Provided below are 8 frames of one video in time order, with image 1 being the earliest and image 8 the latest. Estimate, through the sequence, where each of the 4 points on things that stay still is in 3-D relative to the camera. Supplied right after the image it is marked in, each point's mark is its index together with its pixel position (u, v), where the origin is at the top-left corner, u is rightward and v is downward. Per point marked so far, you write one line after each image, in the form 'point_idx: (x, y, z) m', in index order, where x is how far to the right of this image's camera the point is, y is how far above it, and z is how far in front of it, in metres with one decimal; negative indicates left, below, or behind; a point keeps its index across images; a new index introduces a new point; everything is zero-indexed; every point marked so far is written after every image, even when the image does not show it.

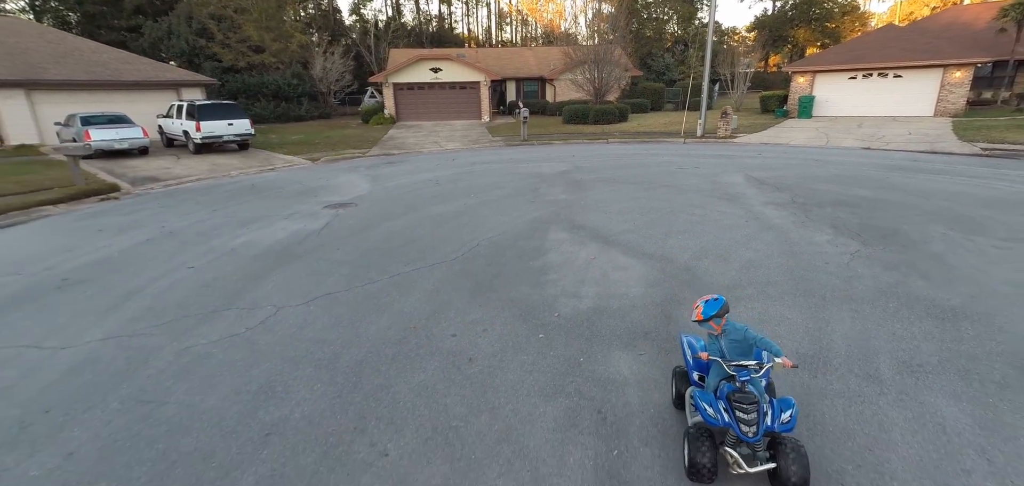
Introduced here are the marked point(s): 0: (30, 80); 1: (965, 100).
0: (-15.9, +5.4, +14.5) m
1: (+17.9, +5.7, +17.4) m
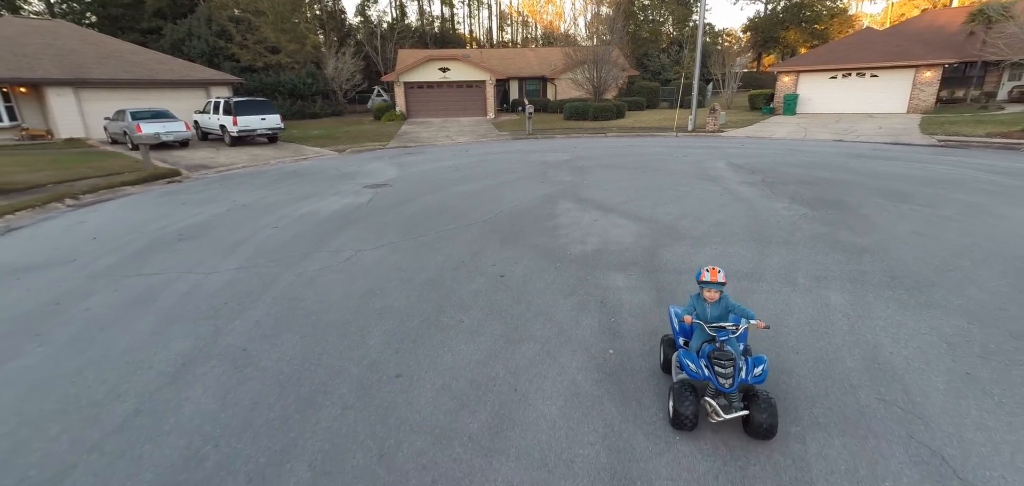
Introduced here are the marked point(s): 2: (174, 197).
0: (-15.6, +5.9, +15.9) m
1: (+18.2, +6.3, +19.0) m
2: (-7.1, +1.0, +9.2) m
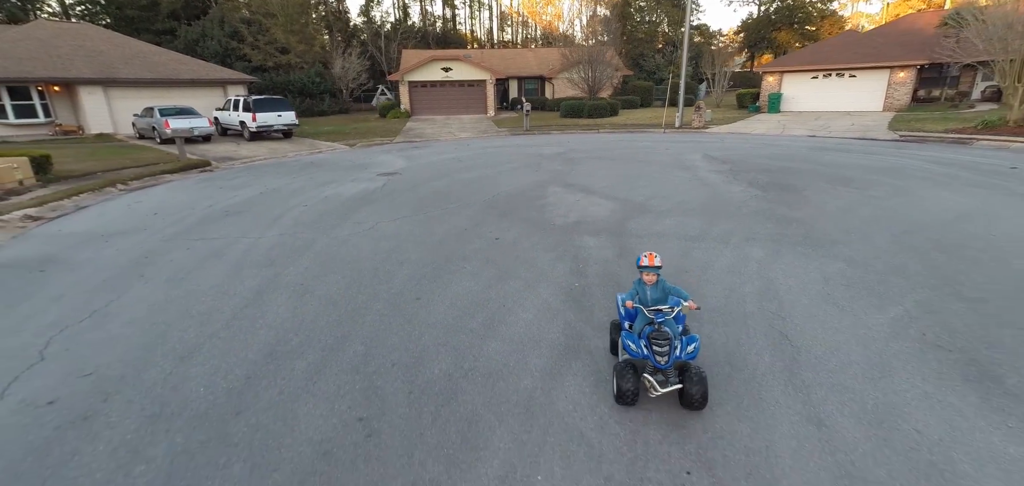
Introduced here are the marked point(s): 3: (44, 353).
0: (-15.7, +6.4, +17.2) m
1: (+18.1, +6.7, +20.1) m
2: (-7.2, +1.4, +10.5) m
3: (-4.0, -0.9, +3.8) m
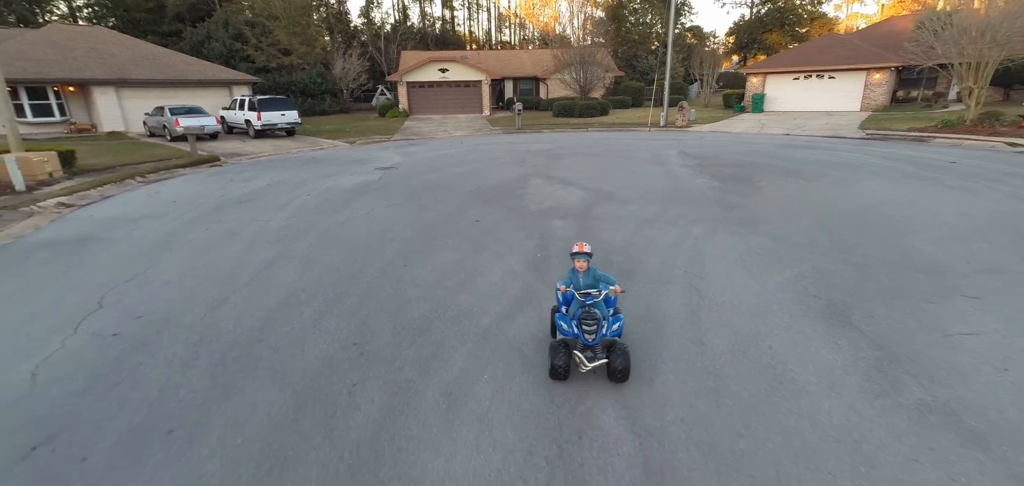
0: (-16.0, +6.7, +18.1) m
1: (+17.8, +7.0, +21.0) m
2: (-7.5, +1.7, +11.4) m
3: (-4.4, -0.6, +4.7) m
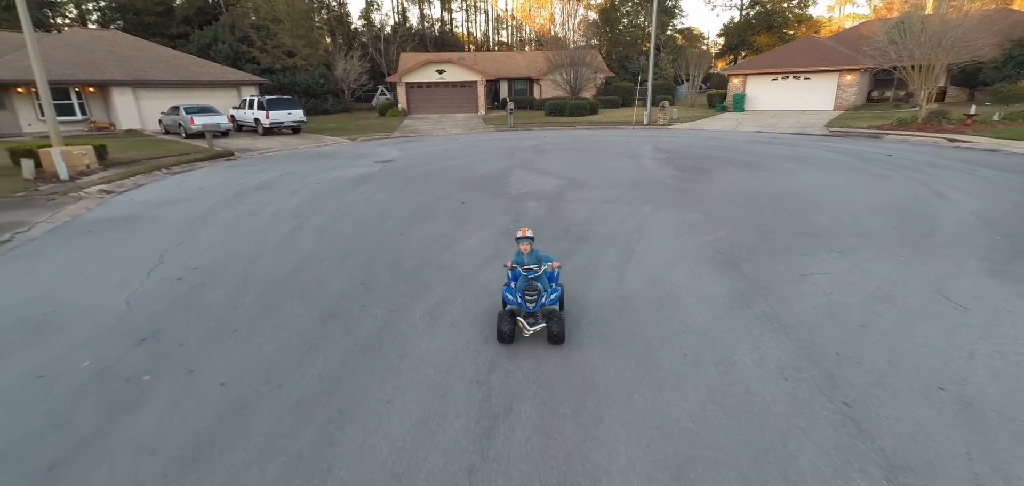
0: (-16.4, +7.1, +19.3) m
1: (+17.4, +7.4, +22.3) m
2: (-7.9, +2.1, +12.7) m
3: (-4.7, -0.2, +5.9) m
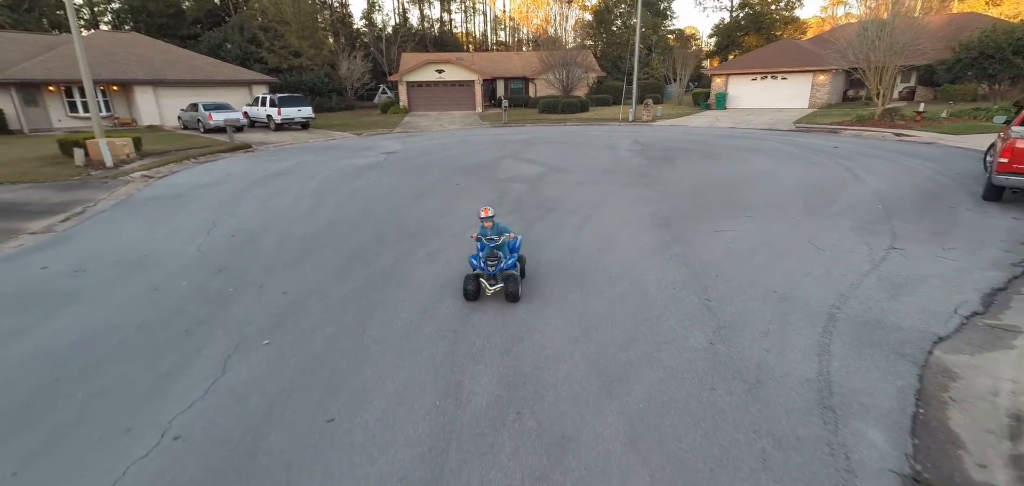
0: (-16.7, +7.7, +20.8) m
1: (+17.1, +7.9, +23.8) m
2: (-8.2, +2.7, +14.1) m
3: (-5.0, +0.3, +7.4) m
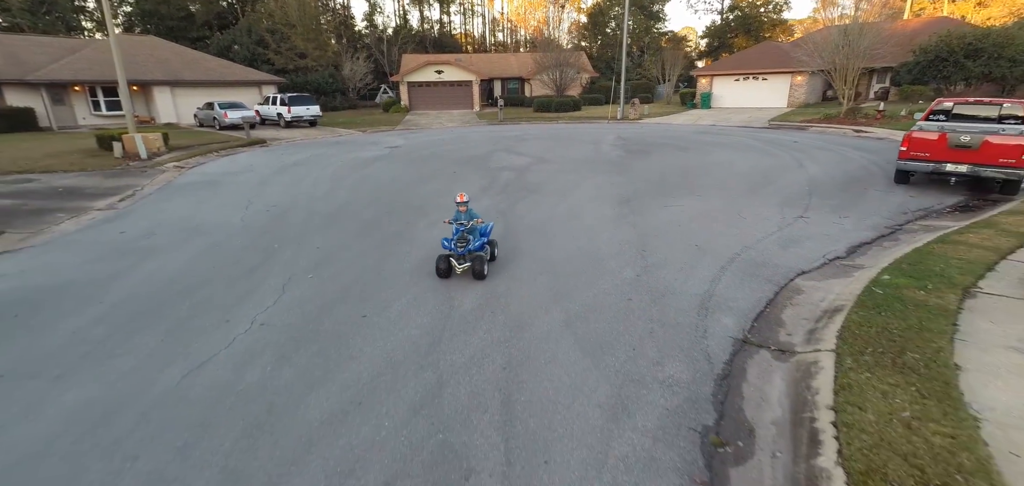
0: (-16.9, +8.2, +22.1) m
1: (+16.9, +8.4, +25.2) m
2: (-8.4, +3.2, +15.5) m
3: (-5.2, +0.8, +8.8) m
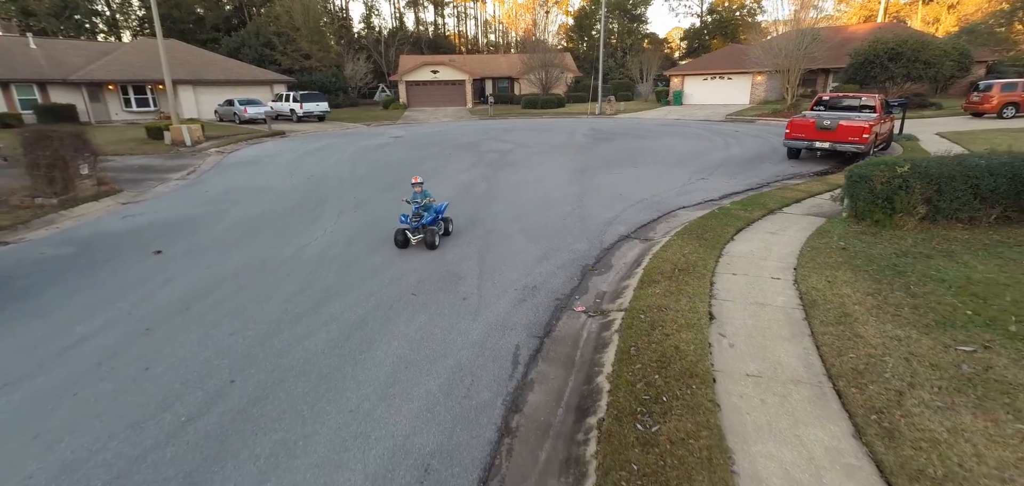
0: (-17.5, +9.1, +24.5) m
1: (+16.2, +9.5, +27.9) m
2: (-8.9, +4.1, +17.9) m
3: (-5.7, +1.7, +11.3) m
